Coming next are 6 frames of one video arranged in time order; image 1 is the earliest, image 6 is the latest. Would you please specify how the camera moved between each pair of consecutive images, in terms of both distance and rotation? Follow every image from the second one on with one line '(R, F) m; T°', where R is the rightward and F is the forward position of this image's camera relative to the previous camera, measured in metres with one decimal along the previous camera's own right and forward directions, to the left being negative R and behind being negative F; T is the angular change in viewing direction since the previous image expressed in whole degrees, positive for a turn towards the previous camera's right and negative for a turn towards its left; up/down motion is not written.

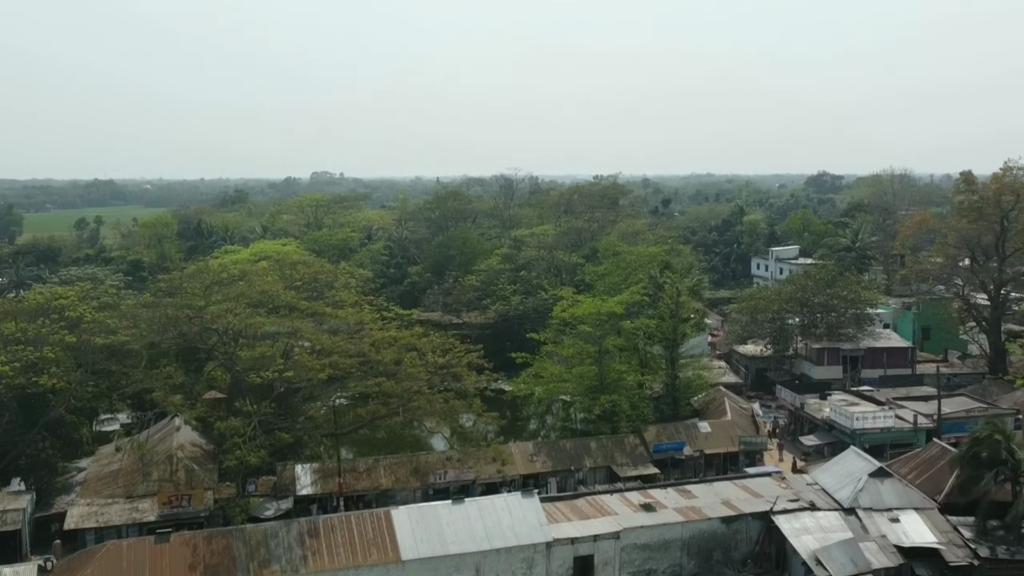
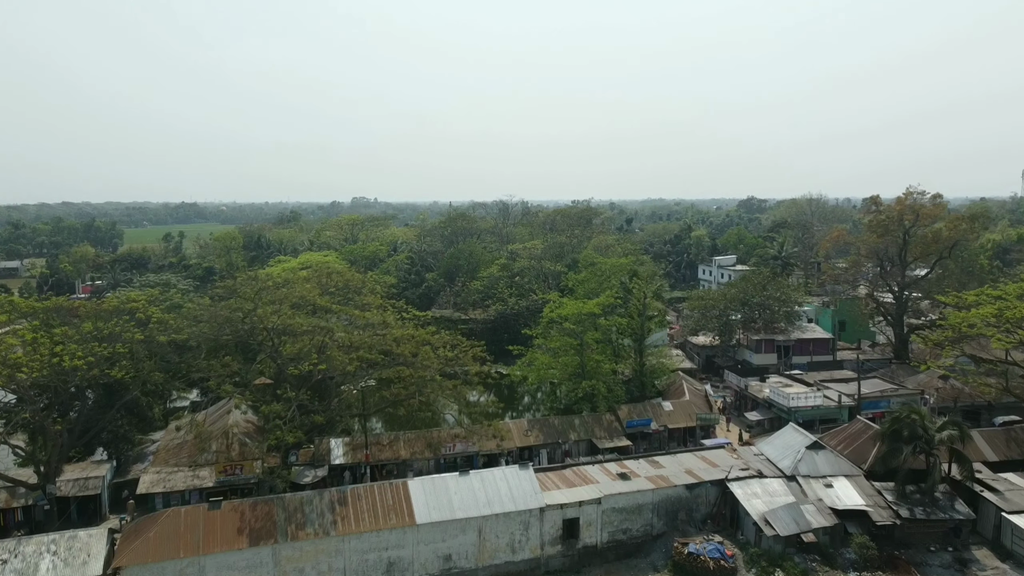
(-1.4, -2.2) m; +5°
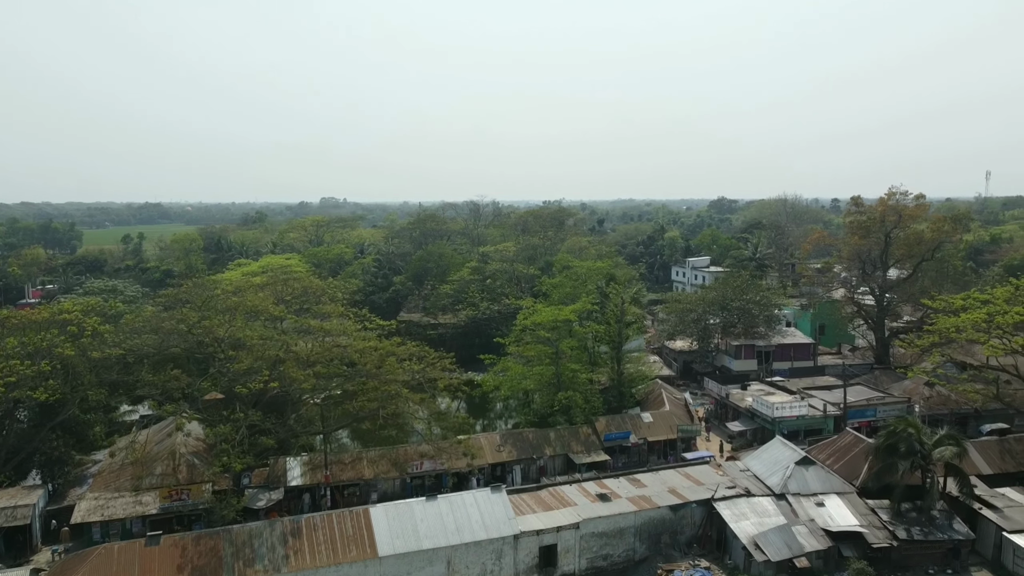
(0.0, +1.2) m; +2°
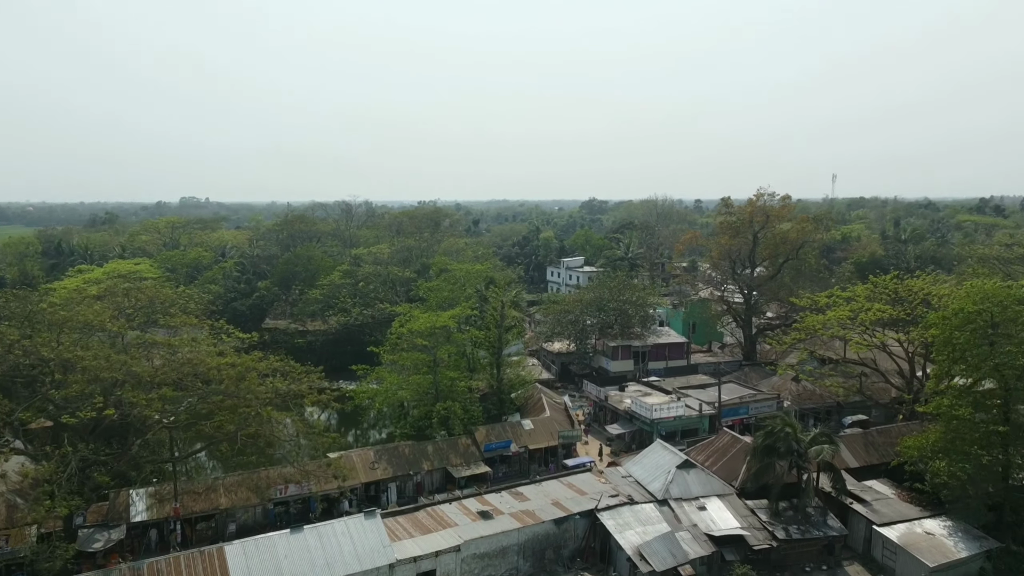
(+0.1, +0.9) m; +9°
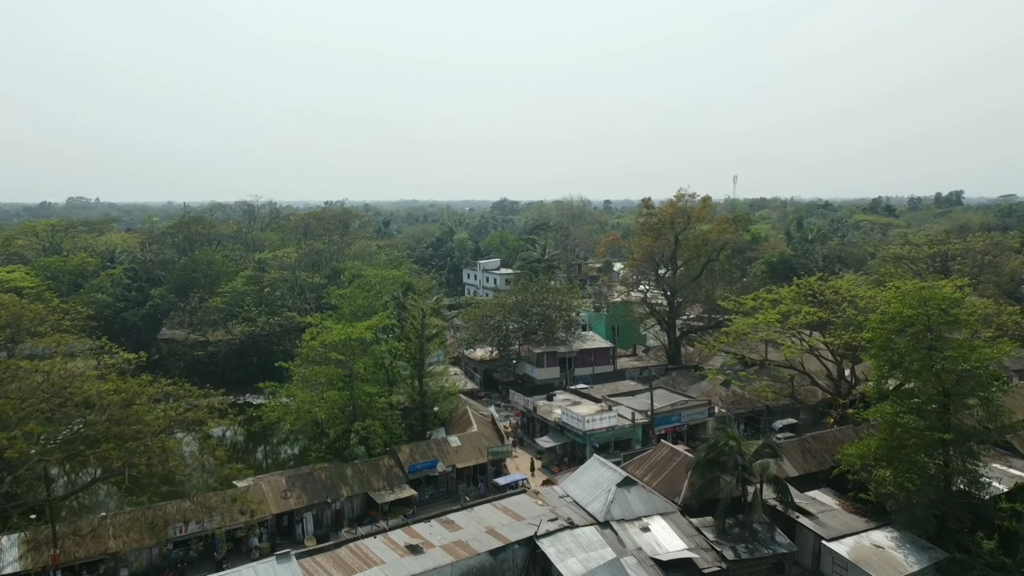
(-0.3, +1.3) m; +7°
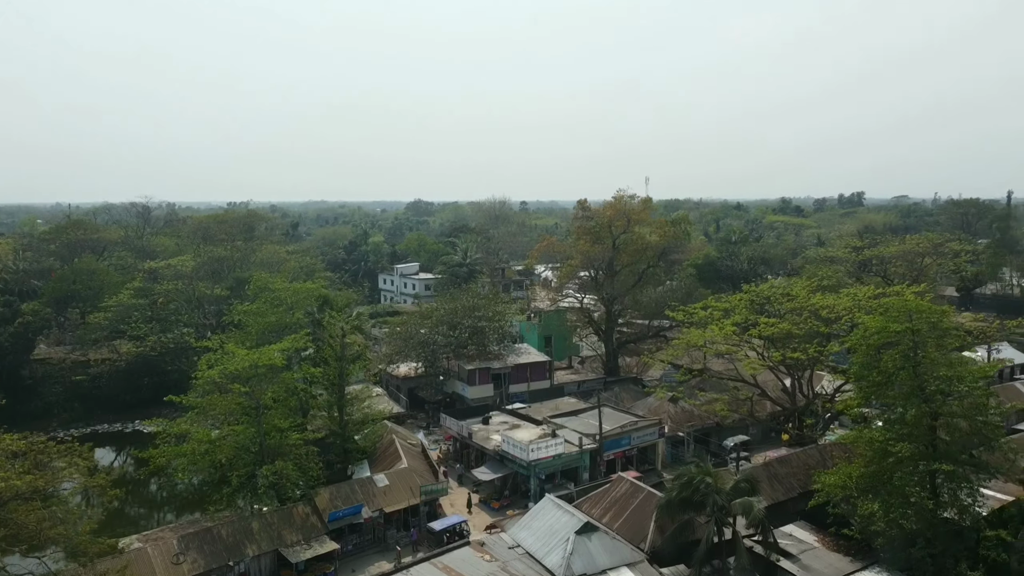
(-0.4, +2.4) m; +6°
